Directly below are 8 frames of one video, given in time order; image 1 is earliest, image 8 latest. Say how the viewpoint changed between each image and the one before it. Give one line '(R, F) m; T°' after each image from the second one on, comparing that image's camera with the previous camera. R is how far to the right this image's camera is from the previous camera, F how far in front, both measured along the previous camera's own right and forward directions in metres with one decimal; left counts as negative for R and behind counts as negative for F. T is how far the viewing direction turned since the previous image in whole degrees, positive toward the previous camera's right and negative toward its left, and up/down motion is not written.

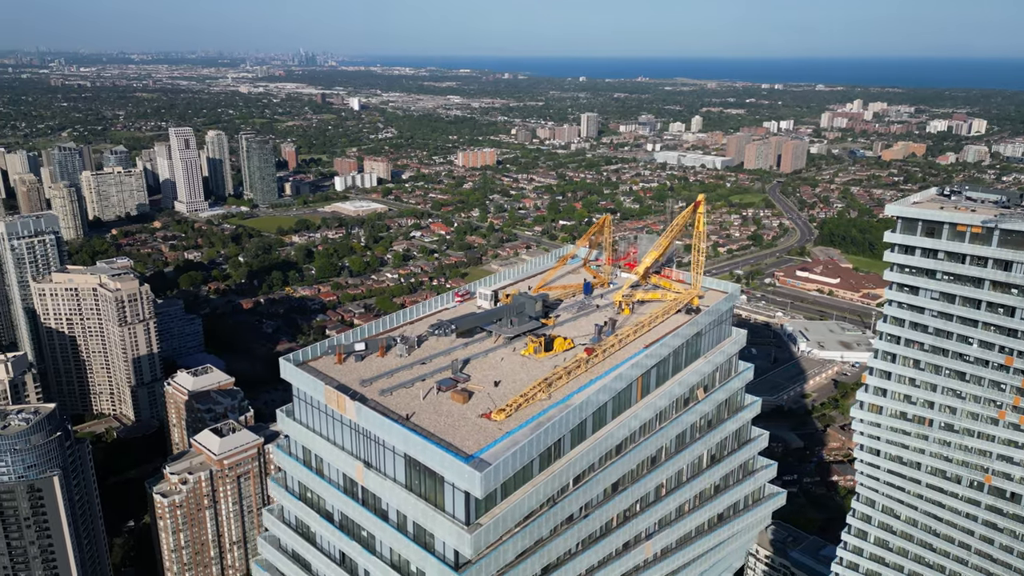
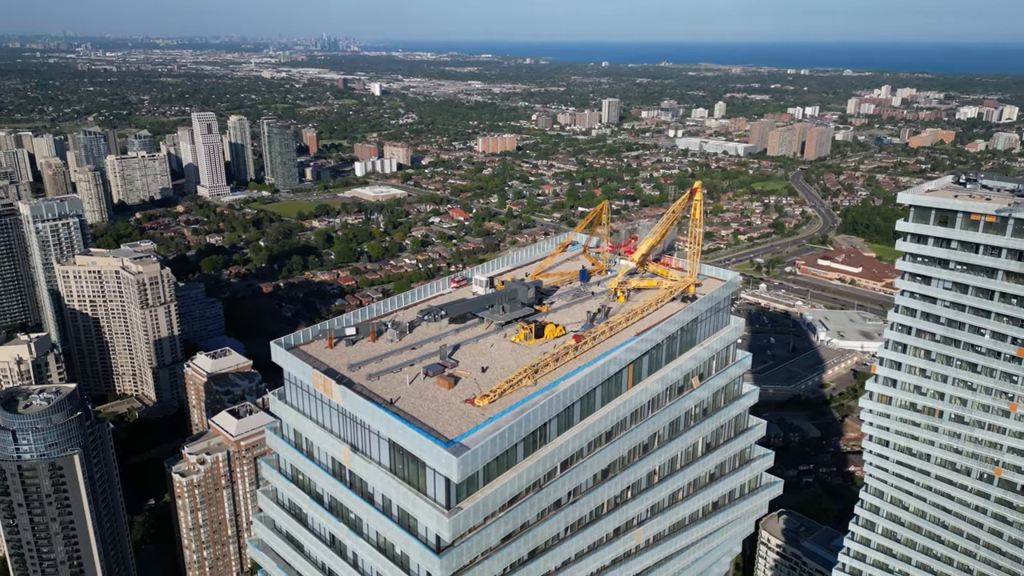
(+0.7, 0.0) m; -2°
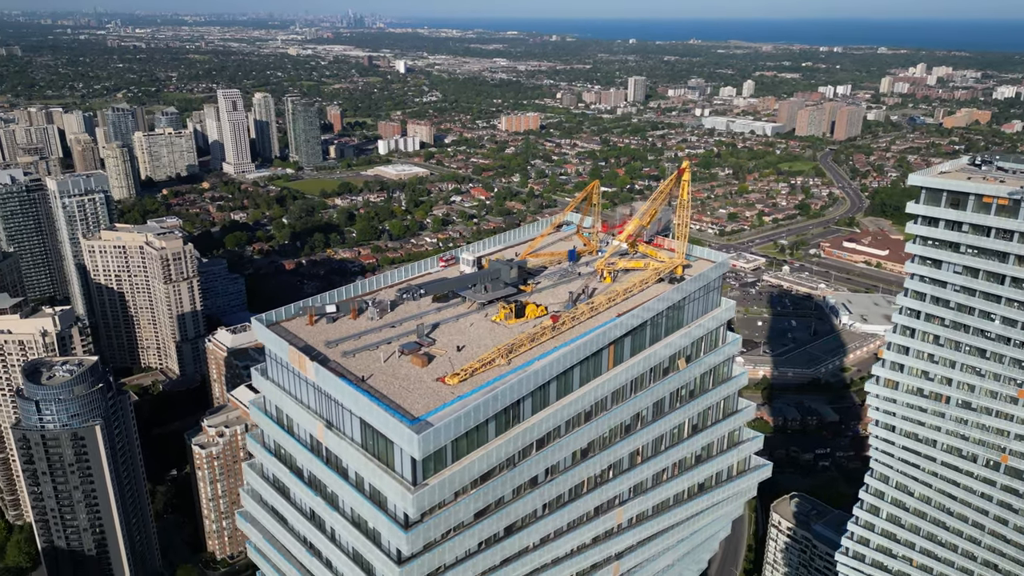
(+1.1, 0.0) m; -2°
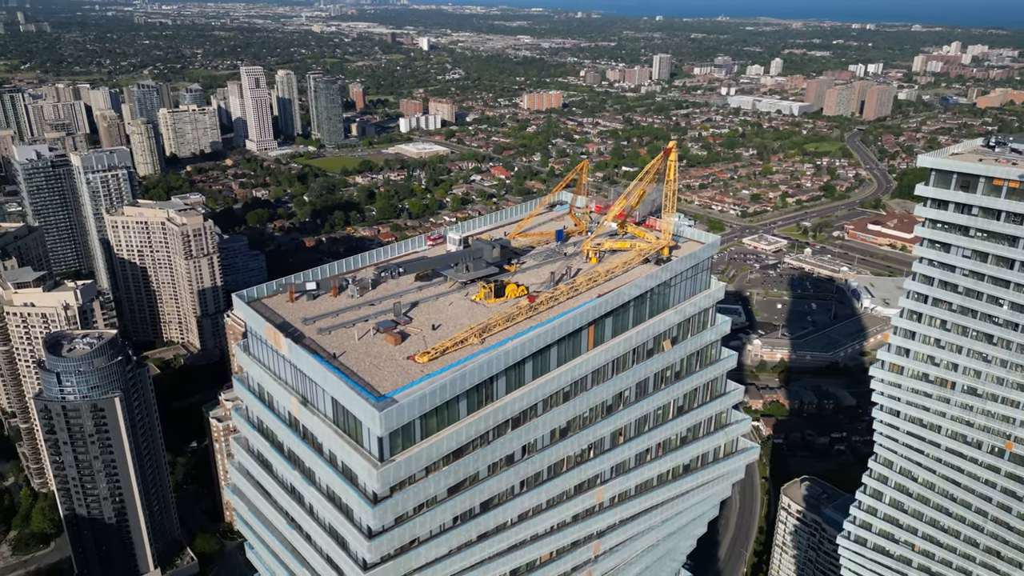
(+1.1, 0.0) m; -2°
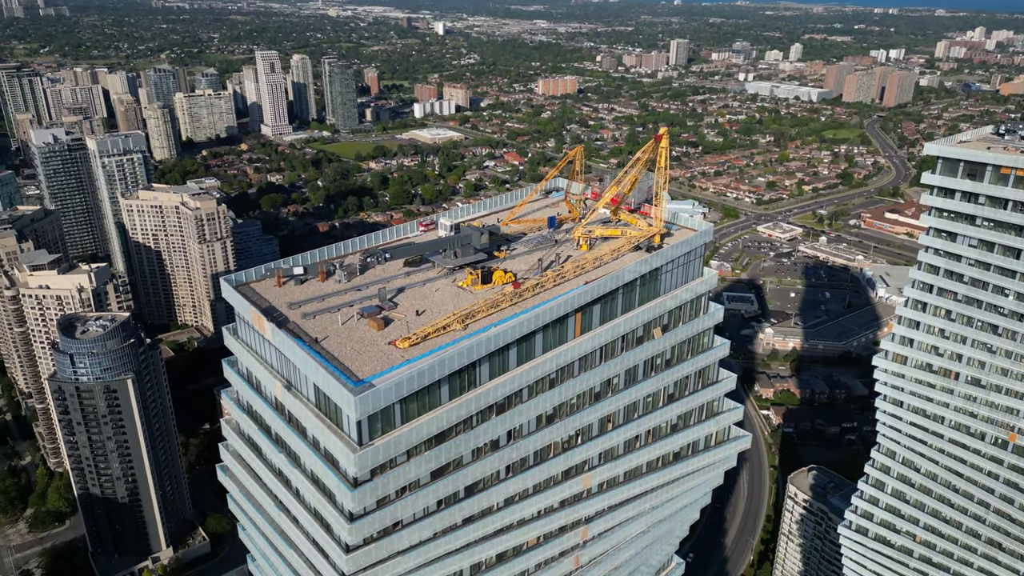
(+0.7, 0.0) m; -1°
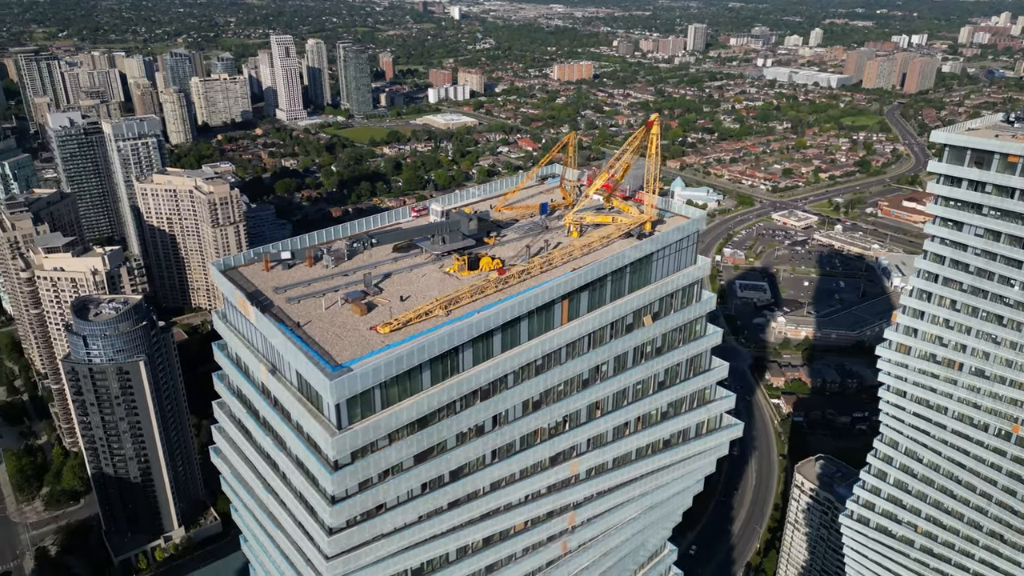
(+0.7, 0.0) m; -1°
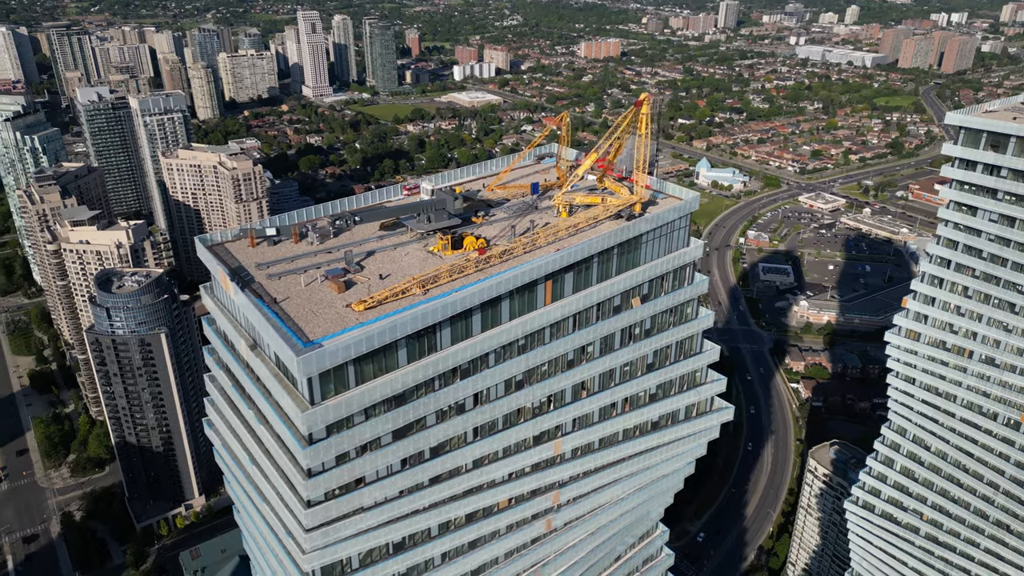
(+1.1, 0.0) m; -2°
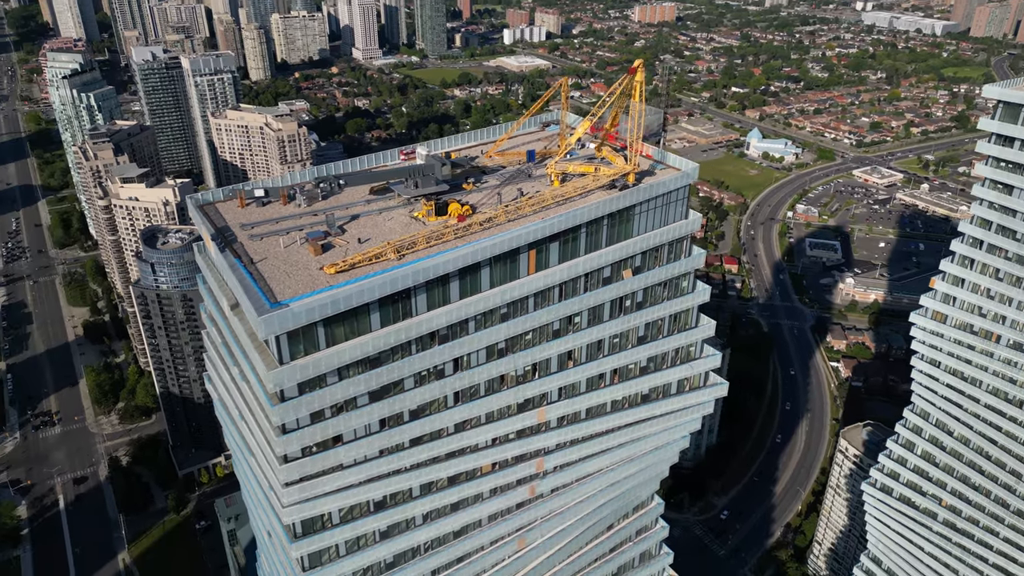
(+1.6, 0.0) m; -4°
